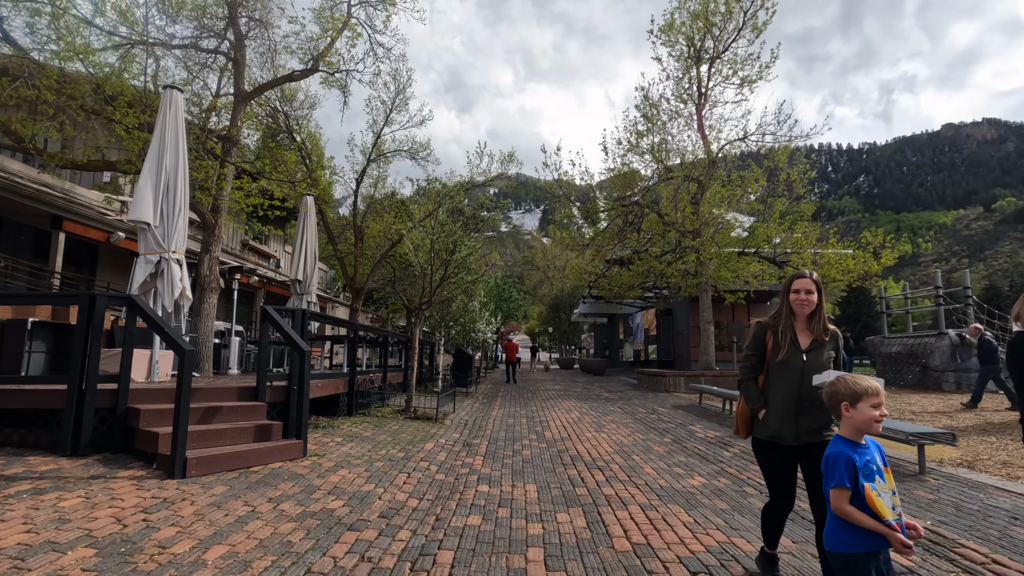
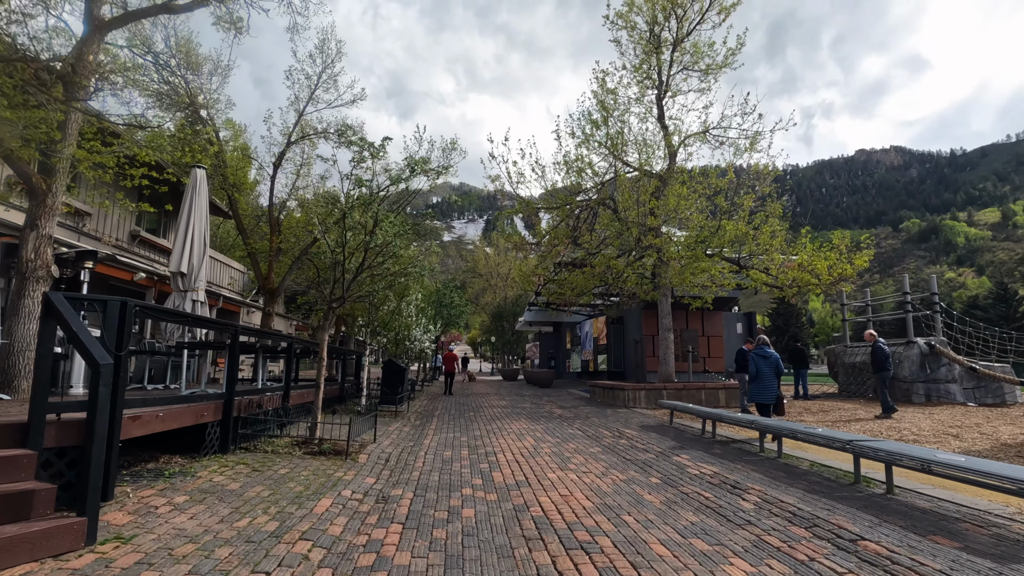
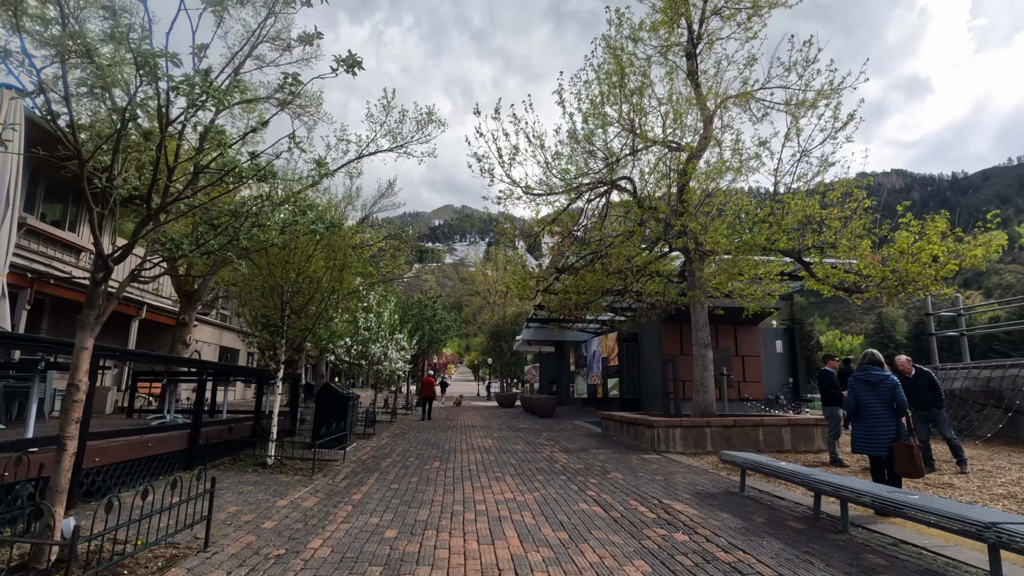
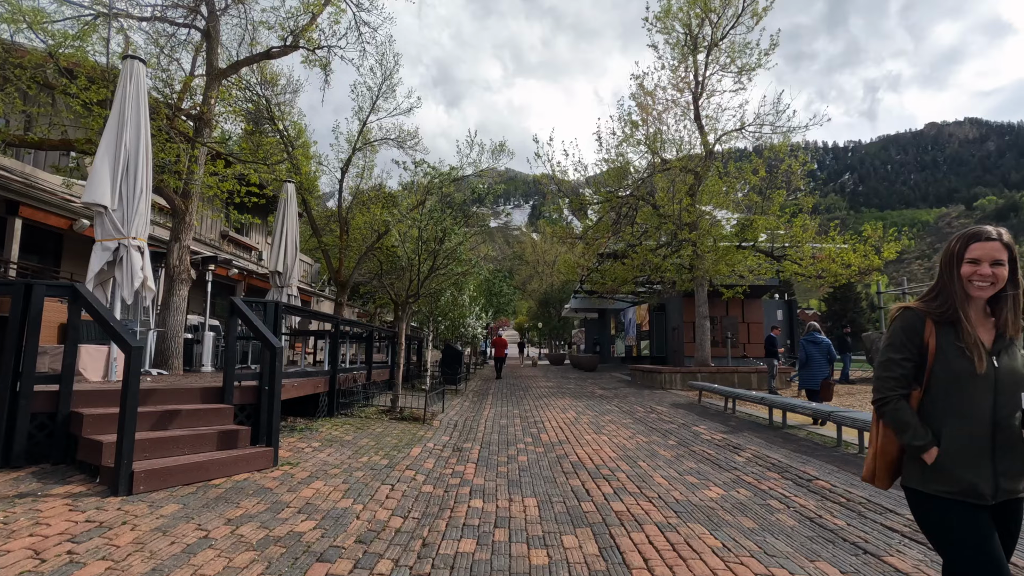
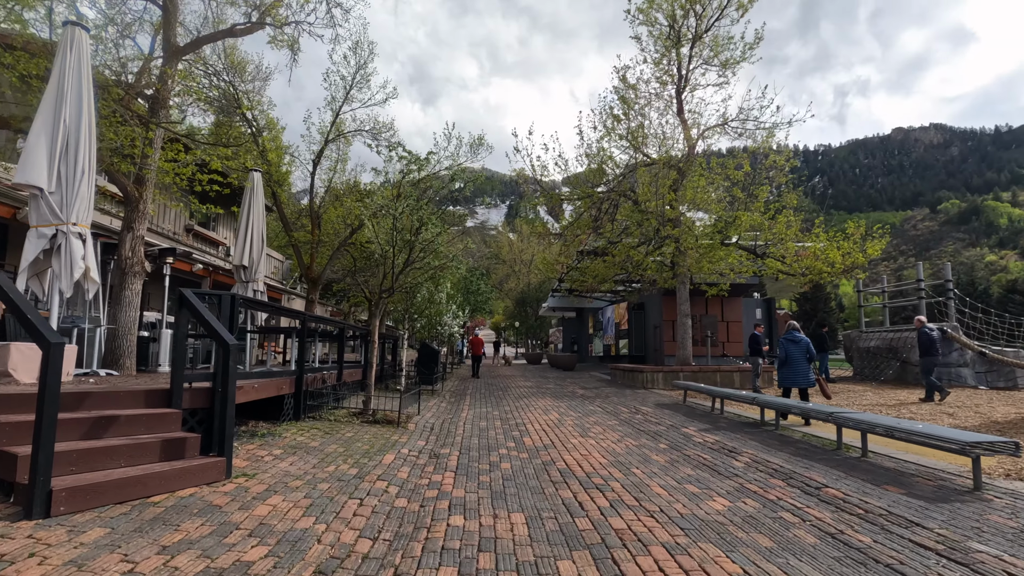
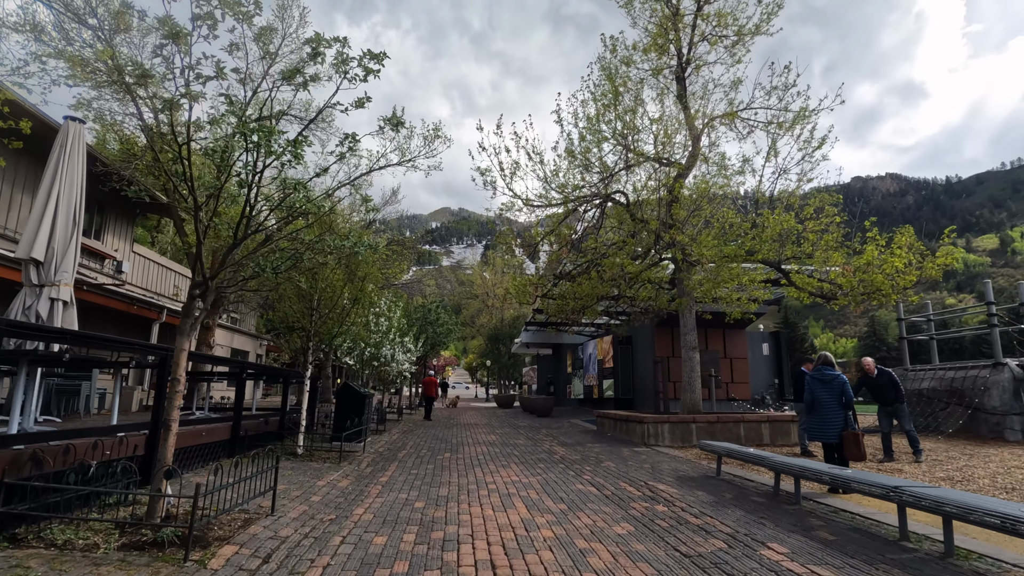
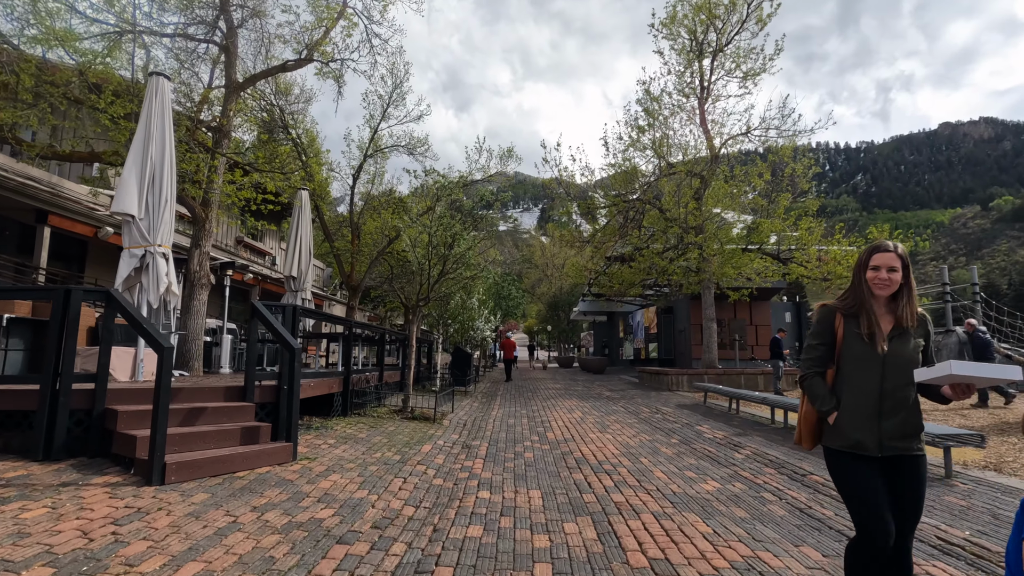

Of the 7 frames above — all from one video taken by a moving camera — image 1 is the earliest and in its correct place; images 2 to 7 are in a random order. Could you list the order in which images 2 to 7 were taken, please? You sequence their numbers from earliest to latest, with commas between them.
7, 4, 5, 2, 6, 3
